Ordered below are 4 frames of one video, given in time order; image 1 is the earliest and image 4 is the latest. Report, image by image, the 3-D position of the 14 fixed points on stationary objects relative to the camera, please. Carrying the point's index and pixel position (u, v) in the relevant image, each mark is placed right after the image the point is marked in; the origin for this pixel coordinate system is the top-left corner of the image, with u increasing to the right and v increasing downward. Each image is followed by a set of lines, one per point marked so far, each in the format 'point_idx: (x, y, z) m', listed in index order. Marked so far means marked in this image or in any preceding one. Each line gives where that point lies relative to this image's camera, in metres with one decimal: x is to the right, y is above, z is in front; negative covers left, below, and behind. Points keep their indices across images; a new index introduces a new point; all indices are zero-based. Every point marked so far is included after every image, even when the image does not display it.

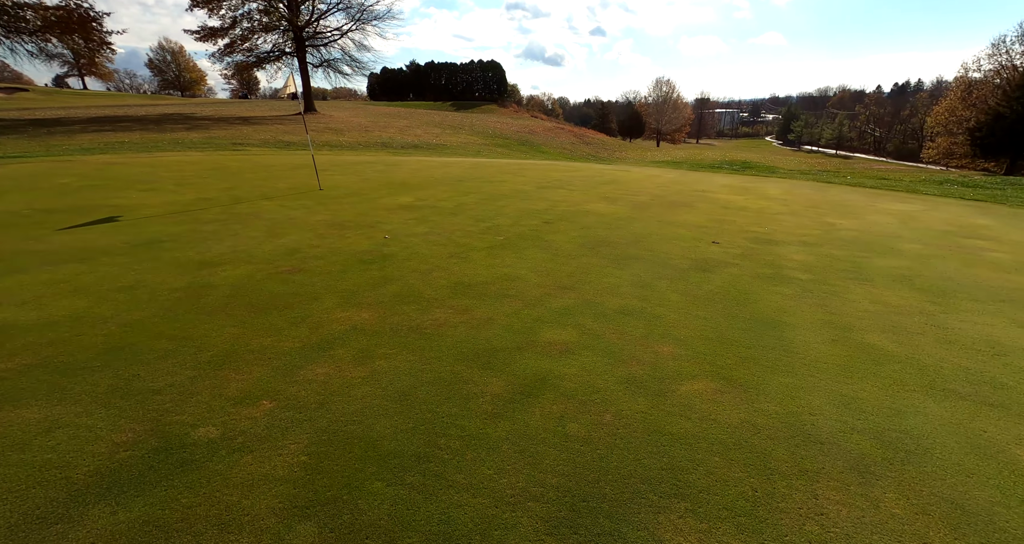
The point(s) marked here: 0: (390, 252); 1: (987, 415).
0: (-1.4, +0.2, +5.9) m
1: (+2.2, -0.7, +2.3) m
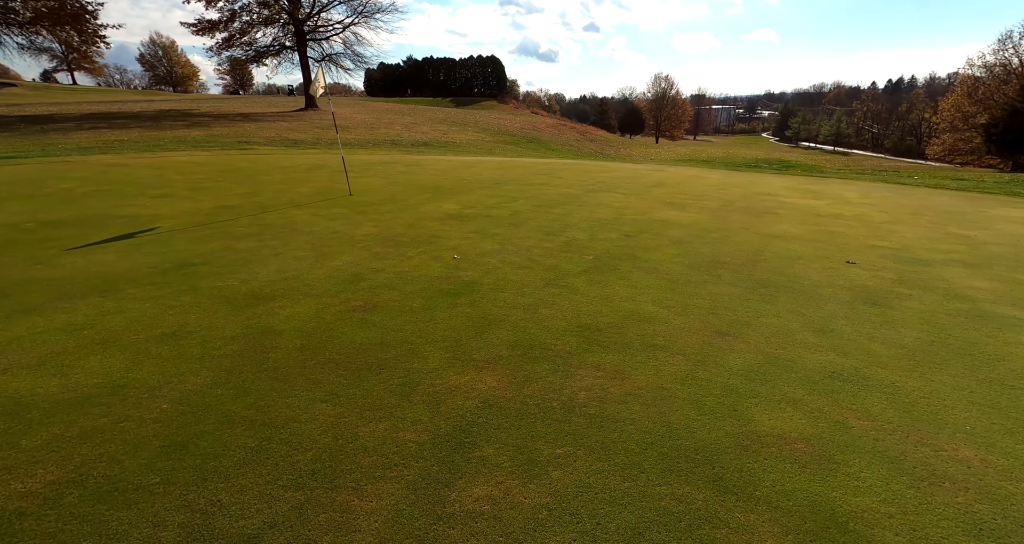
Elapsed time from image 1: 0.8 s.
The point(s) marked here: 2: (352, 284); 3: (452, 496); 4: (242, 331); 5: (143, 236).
0: (-0.4, -0.1, +4.9) m
1: (+3.2, -1.0, +1.4) m
2: (-1.5, -0.1, +4.9) m
3: (-0.2, -0.9, +2.0) m
4: (-2.0, -0.5, +3.7) m
5: (-4.9, +0.4, +6.8) m
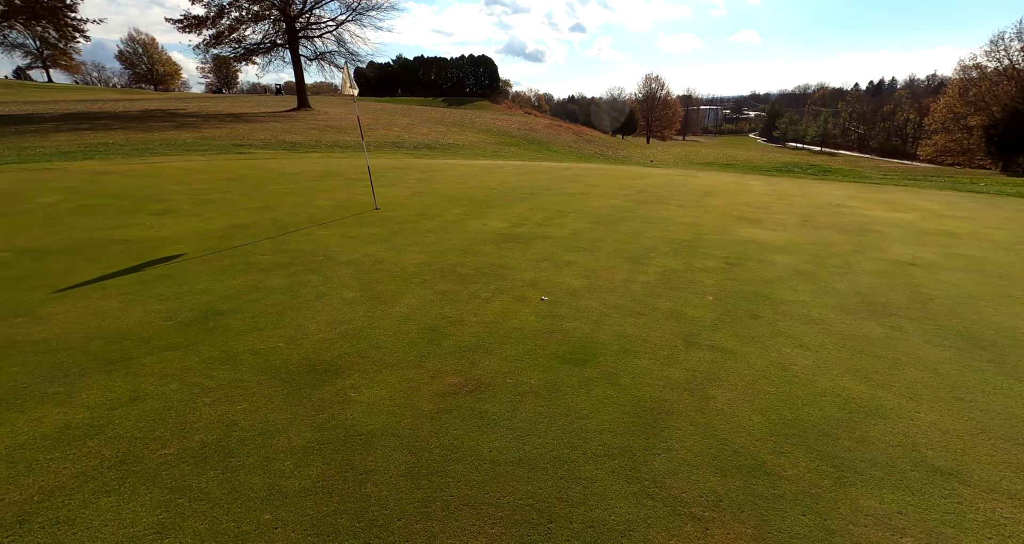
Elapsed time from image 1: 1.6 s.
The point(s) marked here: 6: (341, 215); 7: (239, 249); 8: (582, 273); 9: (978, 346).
0: (+0.6, -0.5, +3.8) m
1: (+4.2, -1.4, +0.3) m
2: (-0.6, -0.6, +3.7) m
3: (+0.8, -1.3, +0.9) m
4: (-1.0, -0.9, +2.6) m
5: (-4.0, 0.0, +5.6) m
6: (-2.9, +0.9, +8.9) m
7: (-3.5, +0.2, +6.6) m
8: (+0.8, 0.0, +5.6) m
9: (+3.2, -0.5, +3.5) m
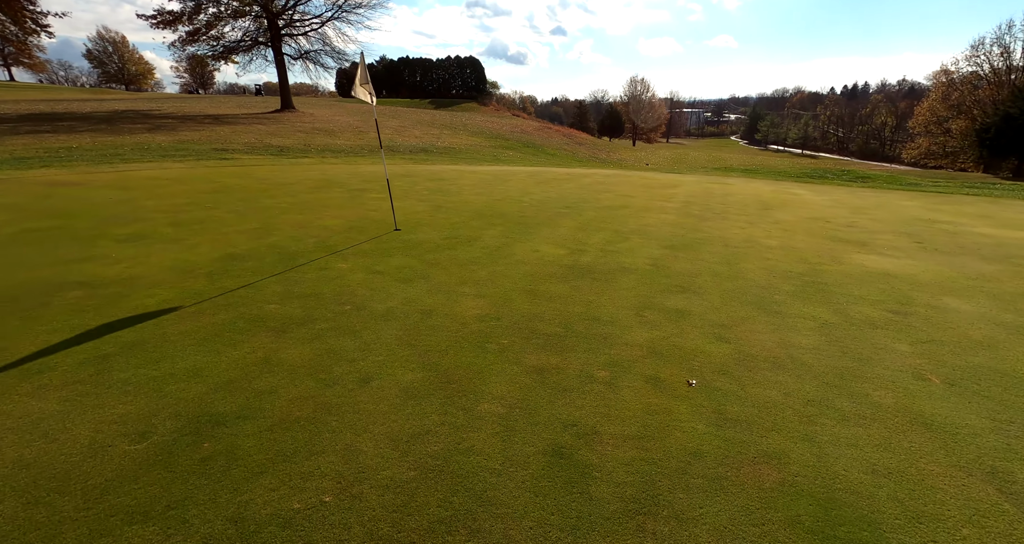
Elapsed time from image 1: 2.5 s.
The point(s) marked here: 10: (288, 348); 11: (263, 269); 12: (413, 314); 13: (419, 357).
0: (+1.5, -1.0, +2.3) m
1: (+5.3, -1.8, -1.0) m
2: (+0.3, -1.0, +2.2) m
3: (+1.8, -1.8, -0.6) m
4: (0.0, -1.4, +1.0) m
5: (-3.1, -0.5, +4.0) m
6: (-2.2, +0.4, +7.3) m
7: (-2.7, -0.3, +5.0) m
8: (+1.6, -0.5, +4.1) m
9: (+4.1, -1.0, +2.1) m
10: (-1.8, -0.6, +3.9) m
11: (-3.0, 0.0, +6.0) m
12: (-0.9, -0.4, +4.6) m
13: (-0.7, -0.6, +3.8) m
